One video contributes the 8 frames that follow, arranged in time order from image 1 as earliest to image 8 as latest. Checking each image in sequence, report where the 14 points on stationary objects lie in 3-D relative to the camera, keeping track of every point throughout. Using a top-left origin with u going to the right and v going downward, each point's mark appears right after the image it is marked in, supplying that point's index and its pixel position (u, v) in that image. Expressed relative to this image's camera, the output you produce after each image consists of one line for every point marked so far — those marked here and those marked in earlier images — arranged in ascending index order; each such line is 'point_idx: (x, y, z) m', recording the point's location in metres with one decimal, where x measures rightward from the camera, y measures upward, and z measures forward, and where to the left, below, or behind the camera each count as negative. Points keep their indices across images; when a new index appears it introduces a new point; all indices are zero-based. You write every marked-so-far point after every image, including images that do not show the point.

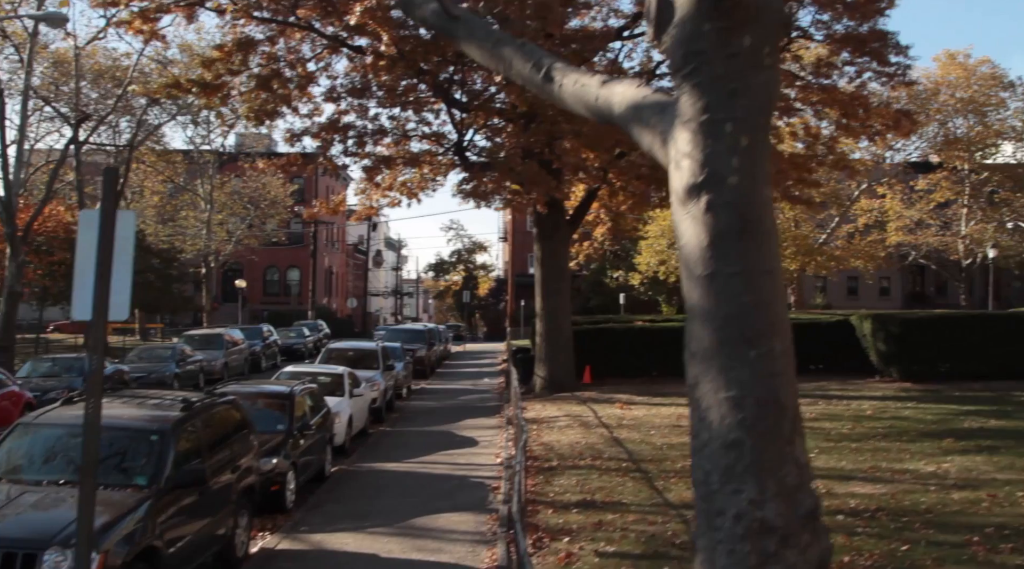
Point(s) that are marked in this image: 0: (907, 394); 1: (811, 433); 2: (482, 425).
0: (+6.2, -1.8, +15.6) m
1: (+4.1, -2.1, +13.7) m
2: (-0.5, -2.2, +15.0) m
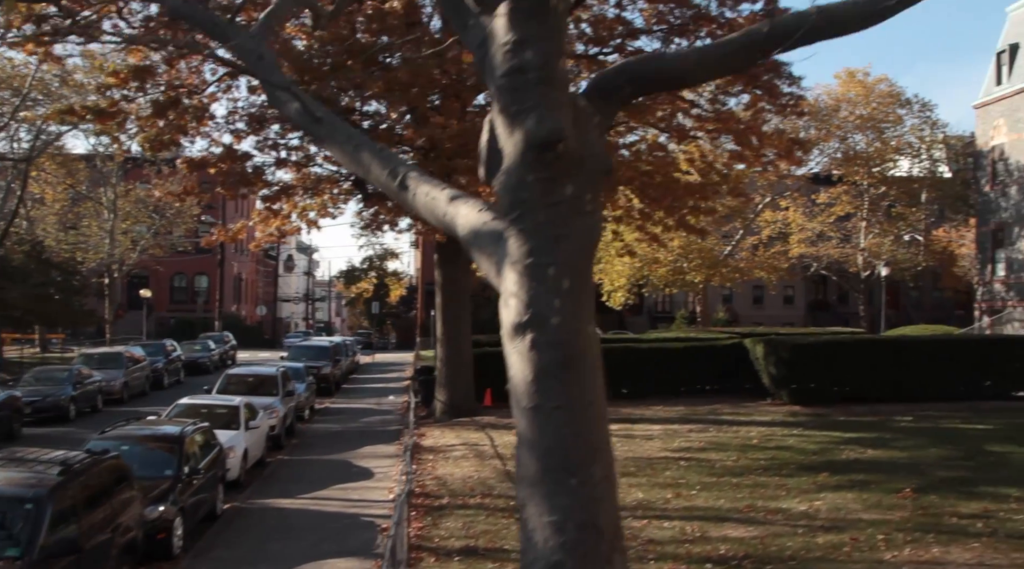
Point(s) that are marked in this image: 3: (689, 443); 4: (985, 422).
0: (+4.6, -2.3, +16.2) m
1: (+2.6, -2.6, +14.1) m
2: (-2.1, -2.7, +15.2) m
3: (+2.7, -2.4, +15.0) m
4: (+7.5, -2.2, +15.7) m
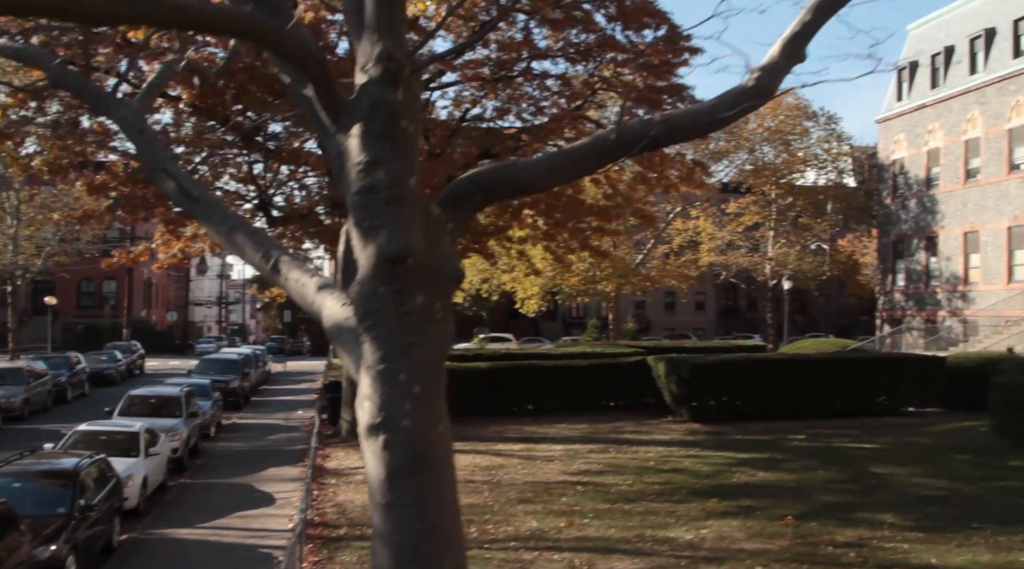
0: (+3.0, -2.6, +16.7) m
1: (+1.2, -3.0, +14.5) m
2: (-3.6, -3.0, +15.3) m
3: (+1.2, -2.8, +15.4) m
4: (+5.9, -2.6, +16.4) m
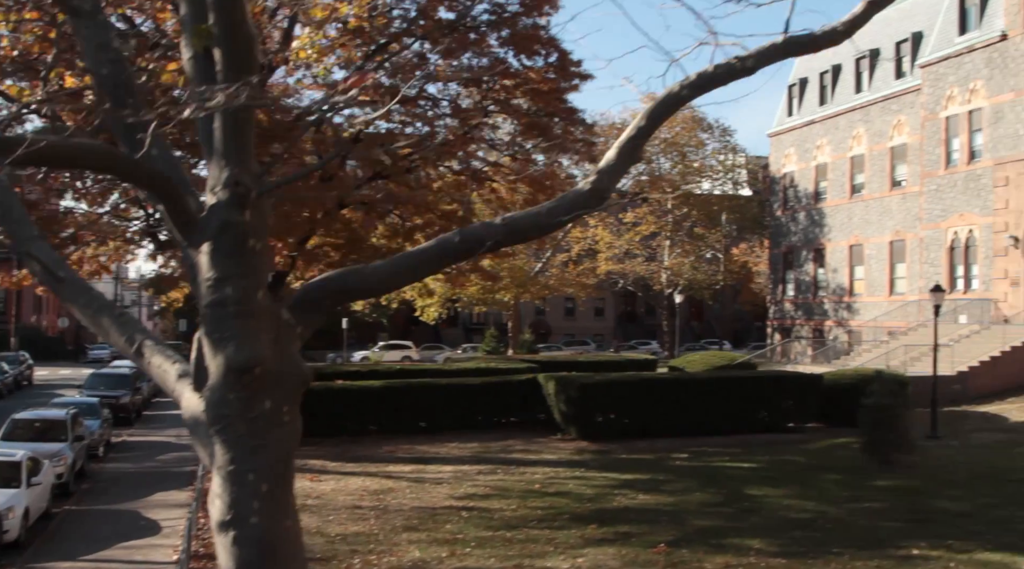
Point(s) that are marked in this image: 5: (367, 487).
0: (+1.2, -3.0, +17.2) m
1: (-0.5, -3.4, +14.8) m
2: (-5.3, -3.4, +15.3) m
3: (-0.6, -3.2, +15.8) m
4: (+4.1, -3.0, +17.1) m
5: (-2.3, -3.3, +16.0) m
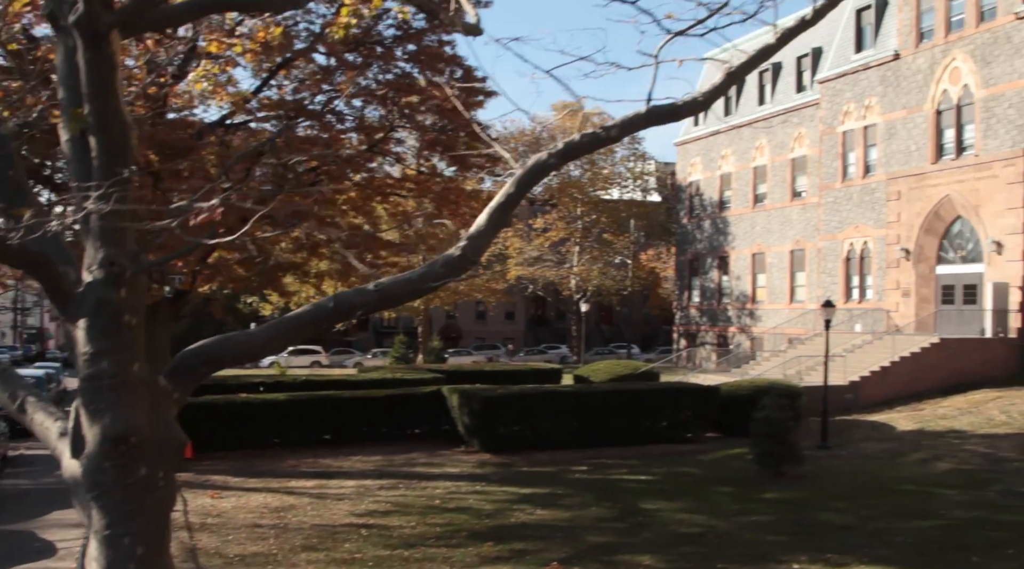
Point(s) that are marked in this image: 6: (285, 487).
0: (-0.5, -3.3, +17.4) m
1: (-2.0, -3.8, +15.0) m
2: (-6.8, -3.7, +15.1) m
3: (-2.2, -3.5, +15.9) m
4: (+2.4, -3.3, +17.6) m
5: (-3.9, -3.5, +16.0) m
6: (-3.9, -3.5, +16.9) m
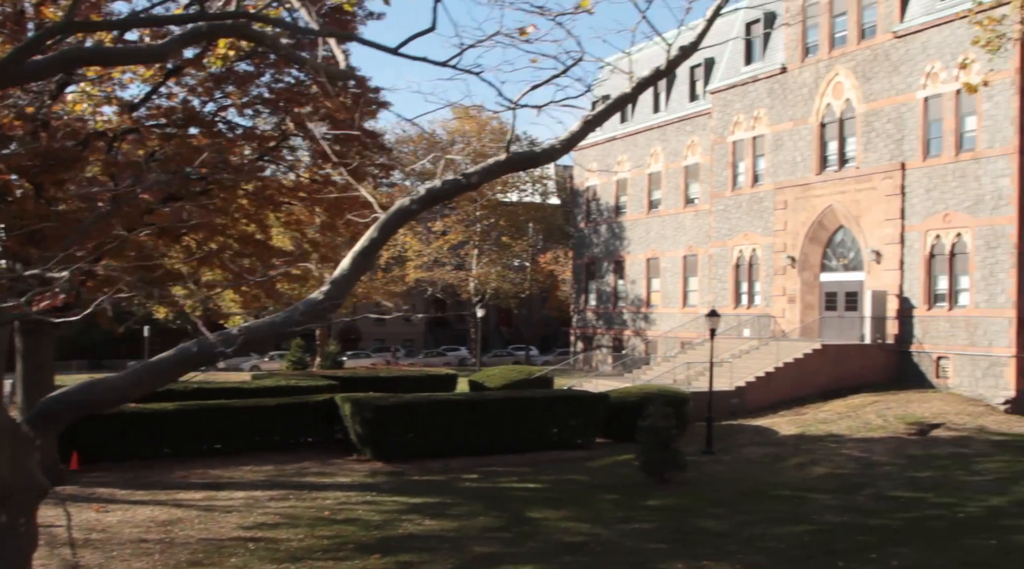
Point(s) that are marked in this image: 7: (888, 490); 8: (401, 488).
0: (-2.4, -3.4, +17.5) m
1: (-3.8, -4.0, +15.1) m
2: (-8.6, -4.0, +14.8) m
3: (-4.0, -3.7, +15.9) m
4: (+0.5, -3.4, +17.9) m
5: (-5.7, -3.7, +15.9) m
6: (-5.7, -3.6, +16.8) m
7: (+6.3, -3.4, +16.5) m
8: (-1.9, -3.5, +17.2) m
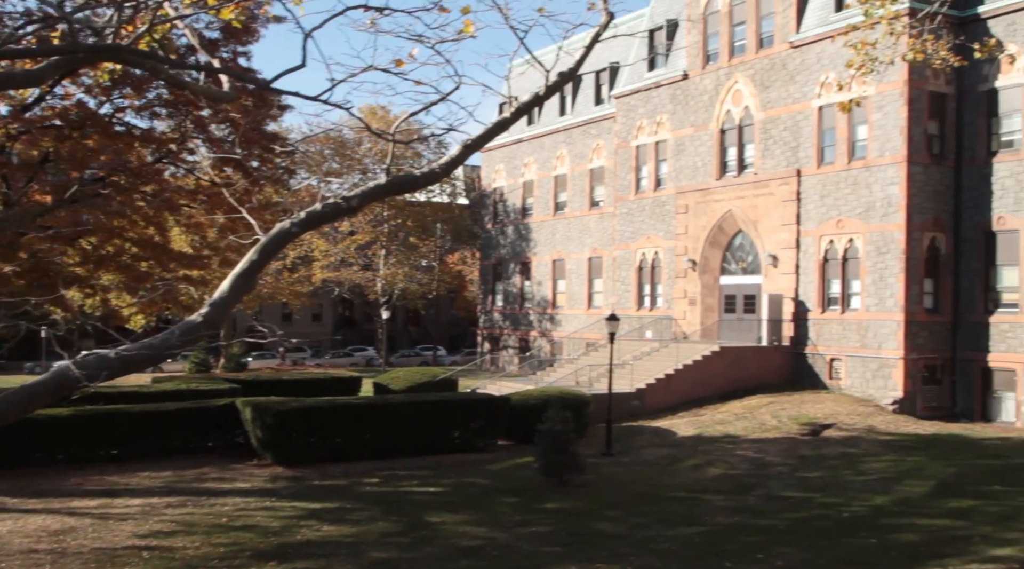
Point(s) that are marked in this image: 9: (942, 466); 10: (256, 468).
0: (-4.2, -3.5, +17.5) m
1: (-5.4, -4.1, +14.9) m
2: (-10.1, -4.1, +14.4) m
3: (-5.6, -3.8, +15.8) m
4: (-1.3, -3.5, +18.0) m
5: (-7.4, -3.8, +15.7) m
6: (-7.4, -3.7, +16.5) m
7: (+4.6, -3.5, +17.0) m
8: (-3.6, -3.6, +17.1) m
9: (+7.7, -3.3, +17.8) m
10: (-4.7, -3.3, +18.2) m
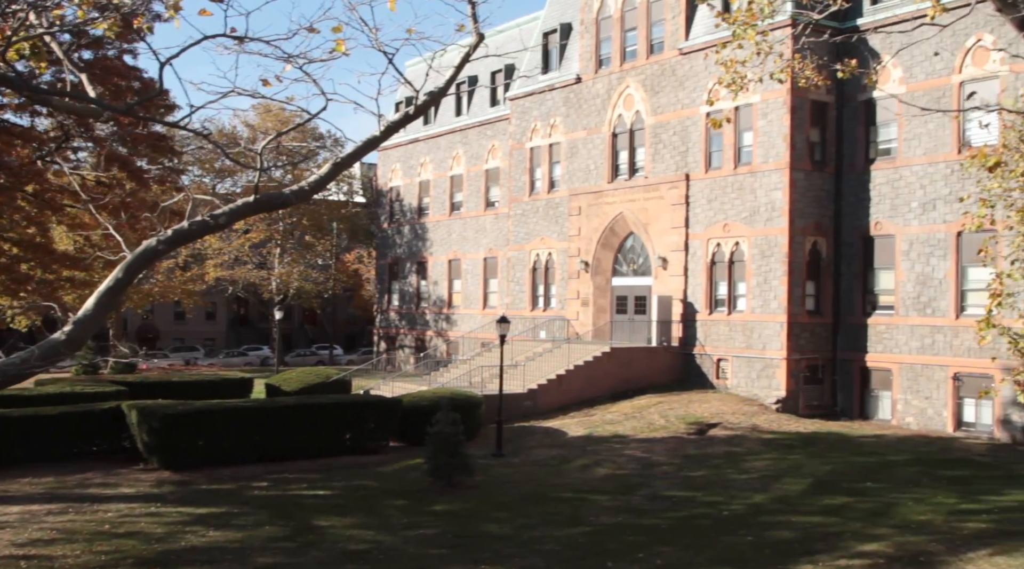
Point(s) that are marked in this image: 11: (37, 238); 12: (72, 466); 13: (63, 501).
0: (-6.1, -3.5, +17.3) m
1: (-7.1, -4.2, +14.6) m
2: (-11.8, -4.2, +13.8) m
3: (-7.4, -3.9, +15.5) m
4: (-3.3, -3.5, +18.0) m
5: (-9.2, -3.9, +15.2) m
6: (-9.3, -3.8, +16.1) m
7: (+2.7, -3.6, +17.4) m
8: (-5.5, -3.6, +17.0) m
9: (+5.7, -3.3, +18.5) m
10: (-6.6, -3.3, +17.9) m
11: (-8.8, +0.9, +18.3) m
12: (-8.4, -3.4, +19.1) m
13: (-7.6, -3.6, +16.8) m
